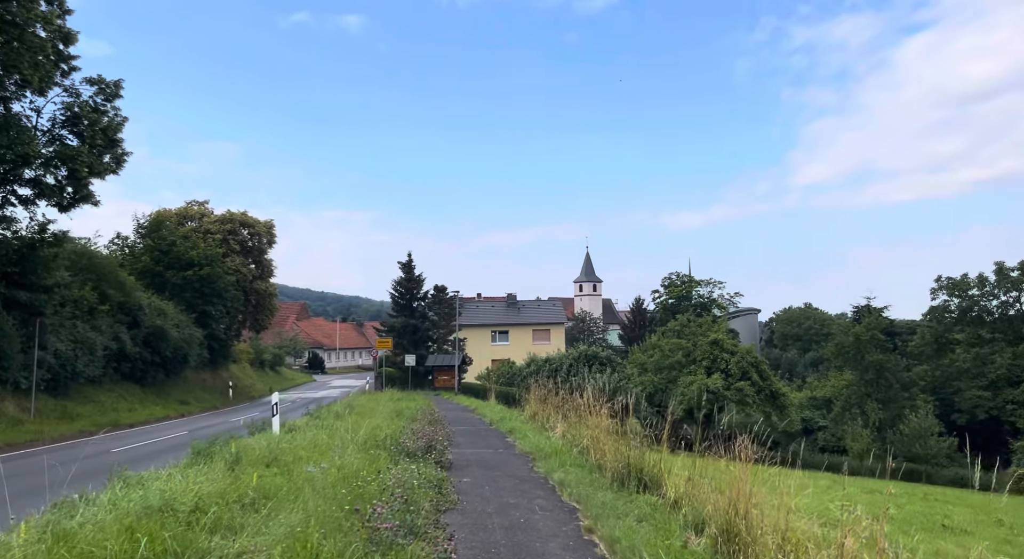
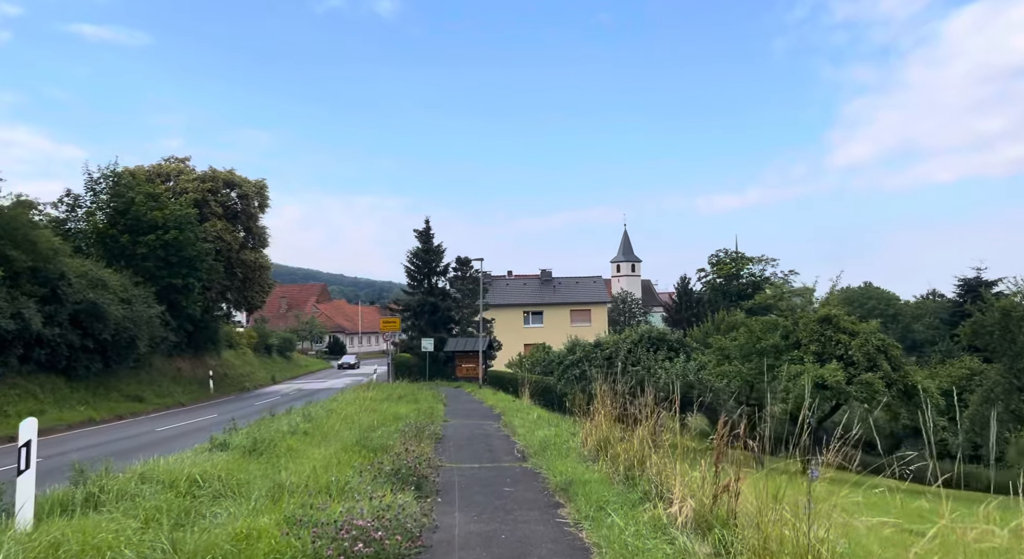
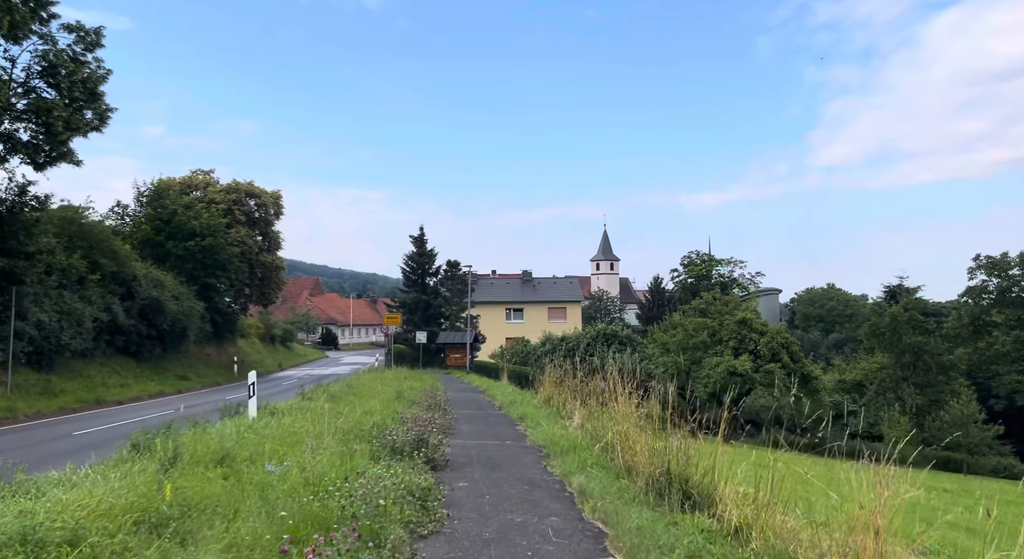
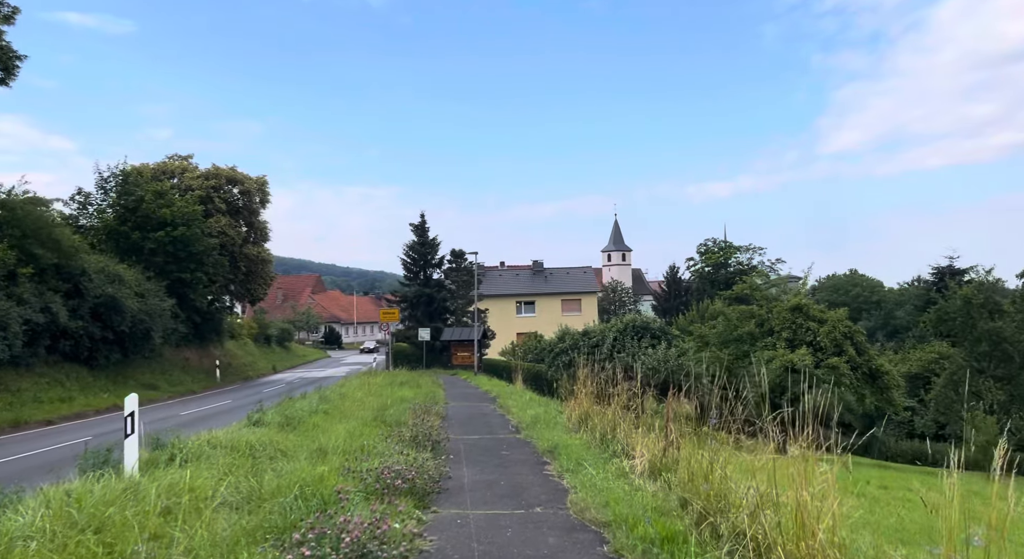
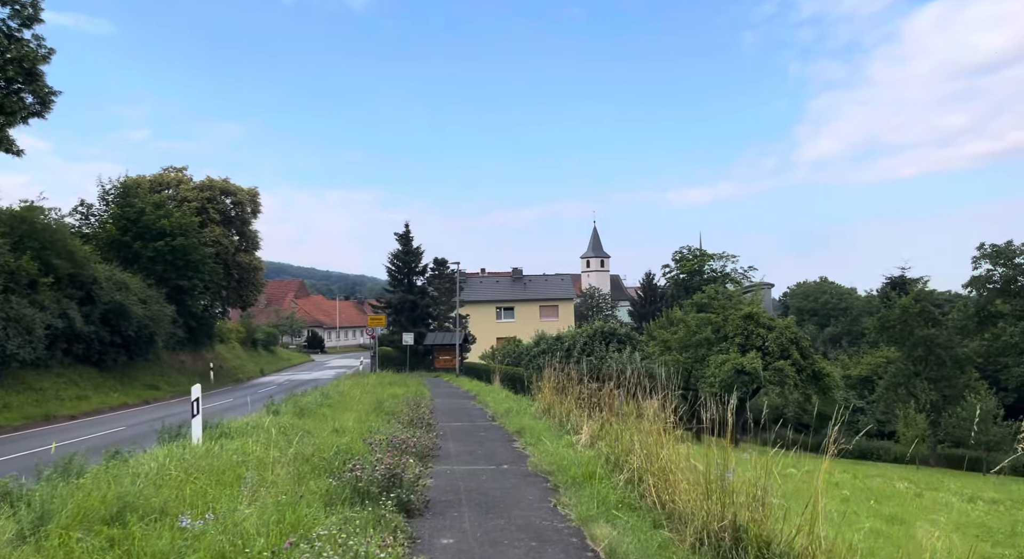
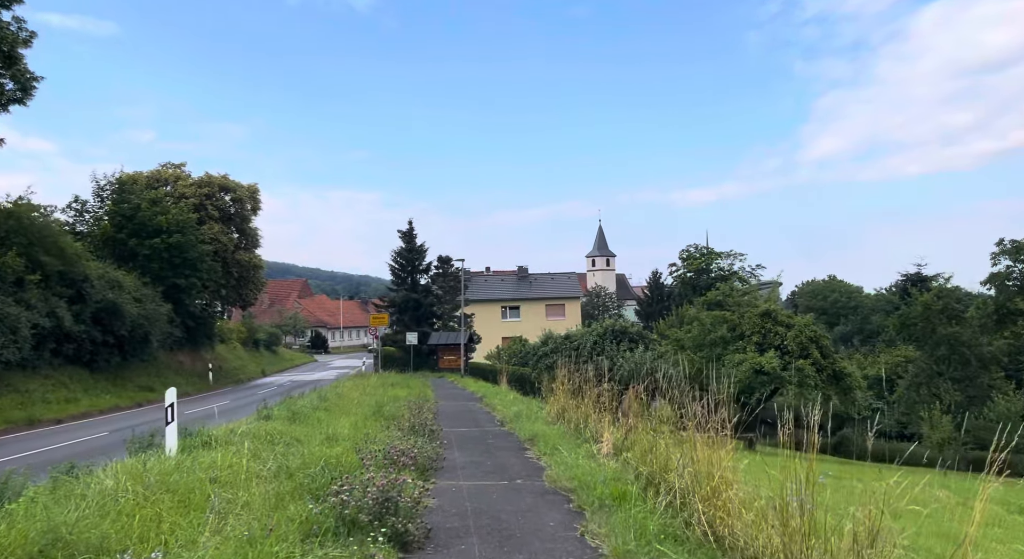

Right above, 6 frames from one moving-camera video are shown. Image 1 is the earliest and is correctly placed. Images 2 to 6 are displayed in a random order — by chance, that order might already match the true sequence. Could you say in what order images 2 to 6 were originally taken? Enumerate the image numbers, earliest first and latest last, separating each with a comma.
3, 5, 6, 4, 2
